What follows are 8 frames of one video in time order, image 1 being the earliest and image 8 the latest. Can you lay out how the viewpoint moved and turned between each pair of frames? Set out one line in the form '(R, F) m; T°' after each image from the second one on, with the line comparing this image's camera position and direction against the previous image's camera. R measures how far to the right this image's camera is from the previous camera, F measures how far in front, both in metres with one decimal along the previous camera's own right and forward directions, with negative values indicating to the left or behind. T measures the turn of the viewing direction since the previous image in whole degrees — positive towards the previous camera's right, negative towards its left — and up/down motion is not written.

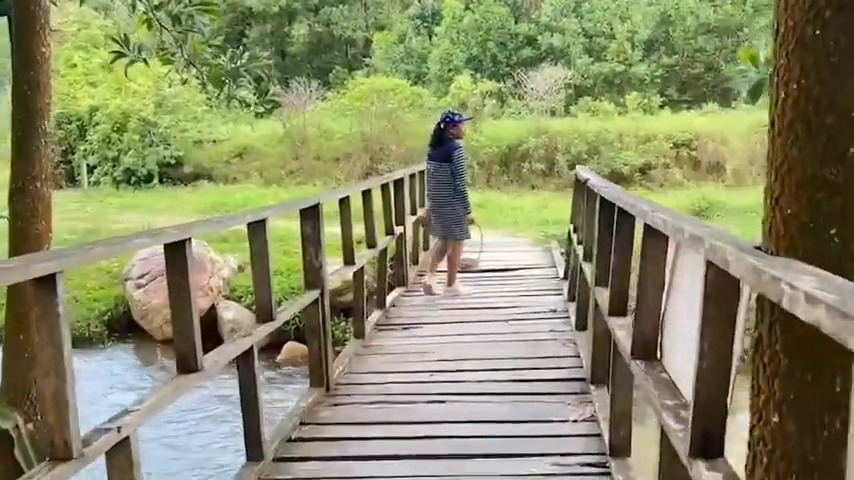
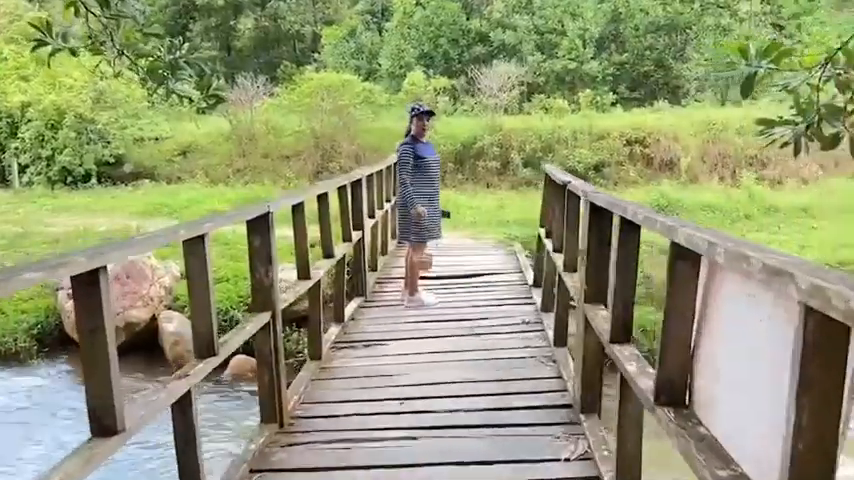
(-0.1, +0.4) m; +4°
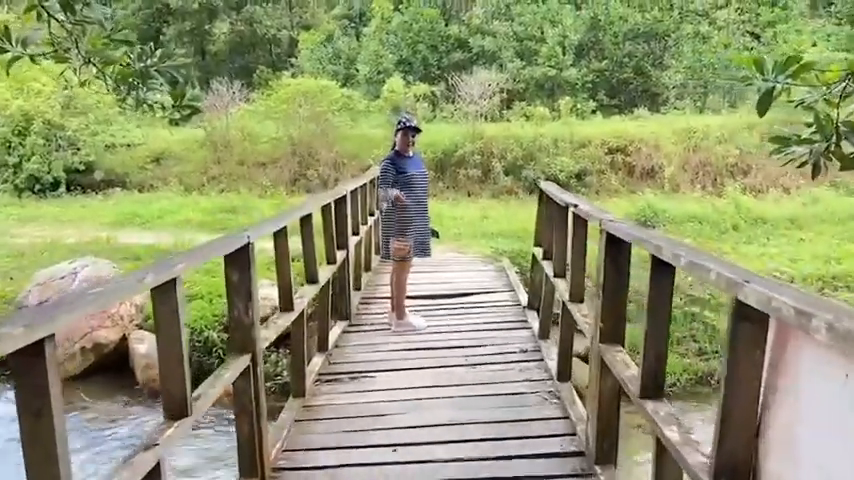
(-0.1, +0.3) m; +2°
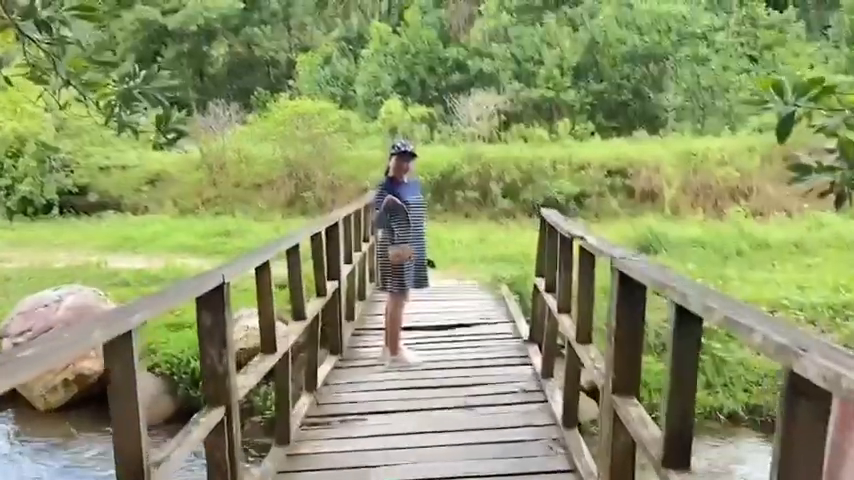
(0.0, +0.2) m; 0°
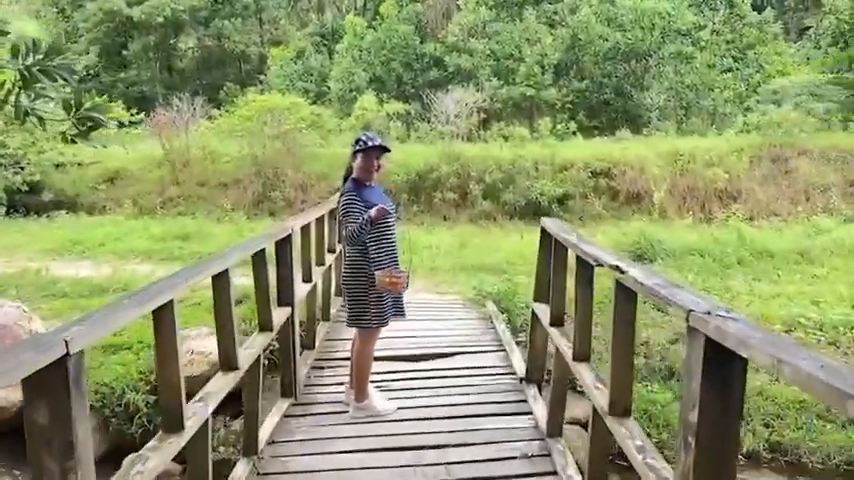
(0.0, +0.8) m; +2°
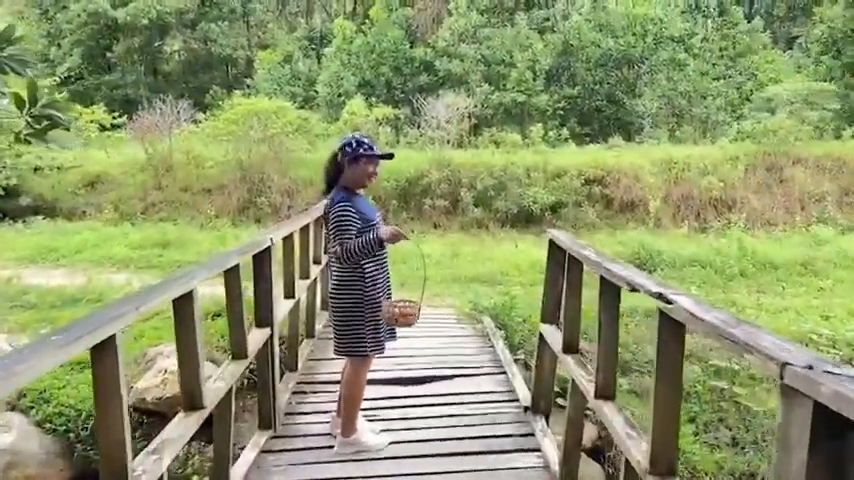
(0.0, +0.4) m; +1°
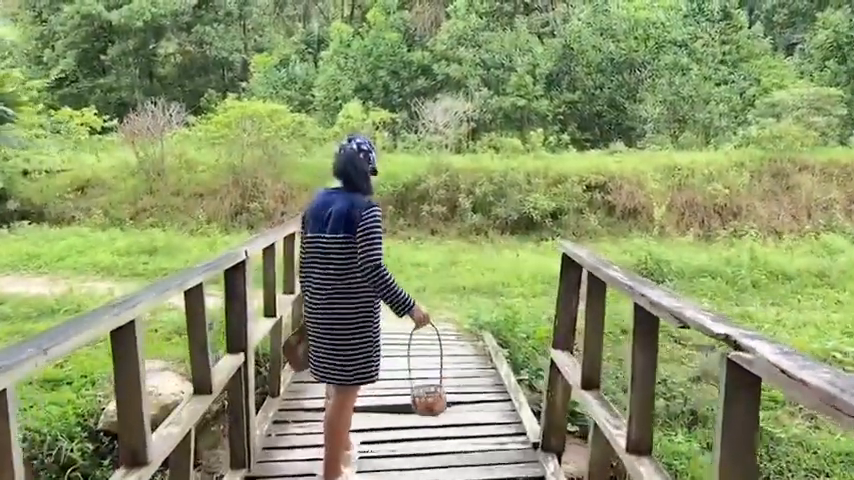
(0.0, +0.4) m; 0°
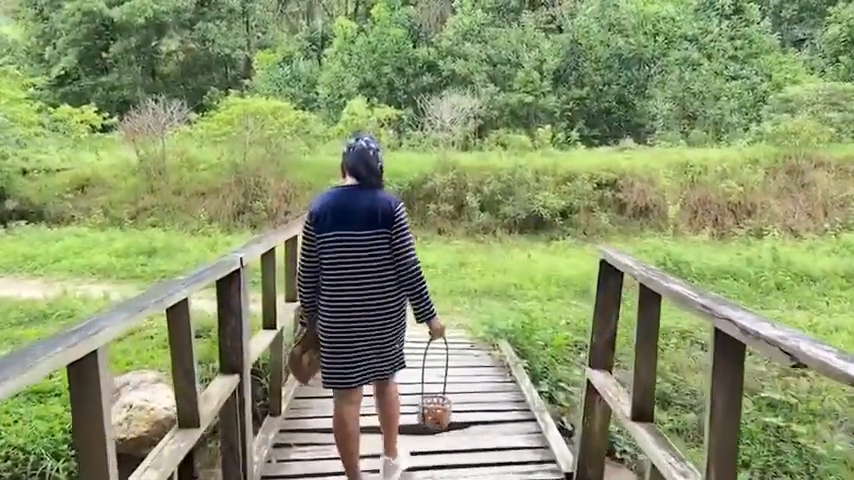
(-0.1, +0.3) m; 0°
